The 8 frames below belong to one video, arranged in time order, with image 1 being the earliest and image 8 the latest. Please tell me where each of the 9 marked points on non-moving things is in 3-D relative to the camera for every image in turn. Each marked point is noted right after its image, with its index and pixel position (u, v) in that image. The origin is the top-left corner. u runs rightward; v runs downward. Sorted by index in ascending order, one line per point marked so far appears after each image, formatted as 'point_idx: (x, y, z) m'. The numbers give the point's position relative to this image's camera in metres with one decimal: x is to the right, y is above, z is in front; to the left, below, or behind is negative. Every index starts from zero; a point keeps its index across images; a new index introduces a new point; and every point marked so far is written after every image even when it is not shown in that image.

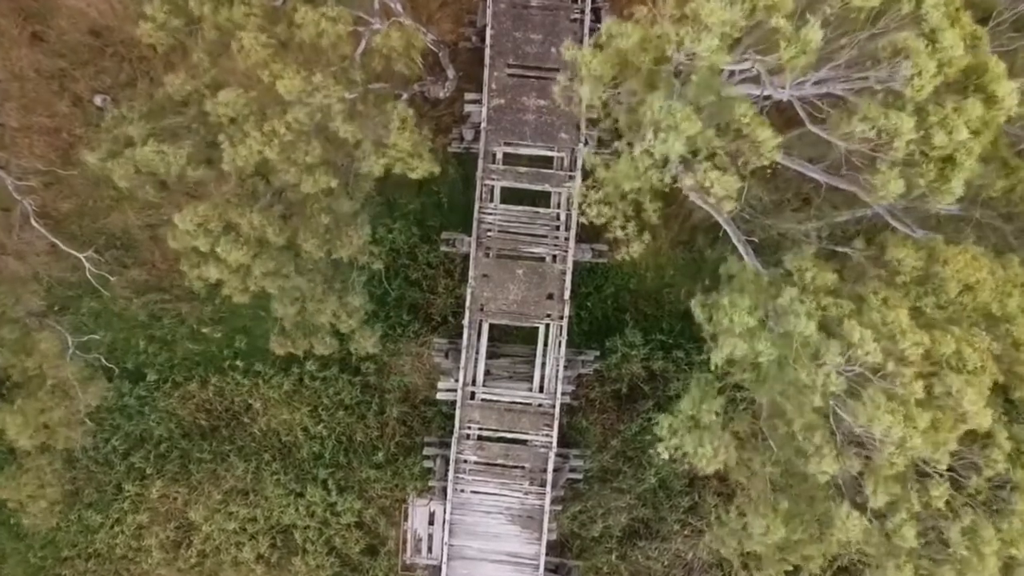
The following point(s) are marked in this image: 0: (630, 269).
0: (+1.8, +0.3, +12.2) m
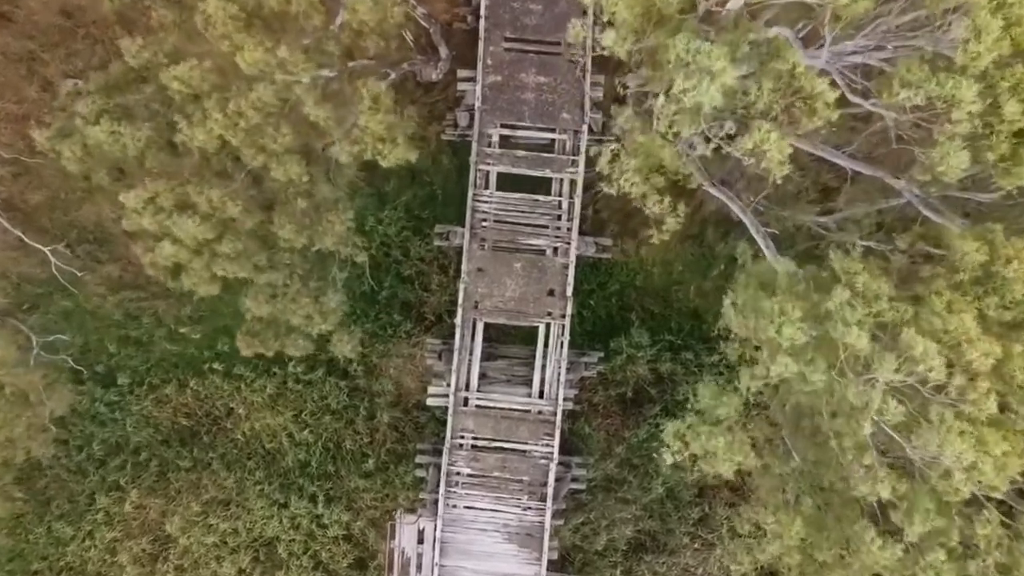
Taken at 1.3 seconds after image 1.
0: (+1.7, +0.3, +11.5) m
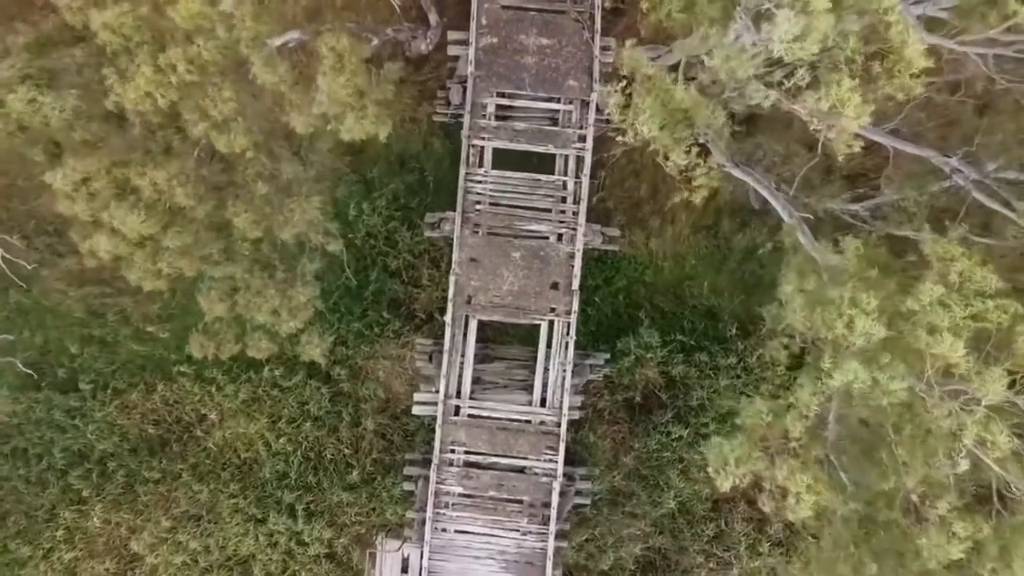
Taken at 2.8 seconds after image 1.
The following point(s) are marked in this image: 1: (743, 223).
0: (+1.7, +0.4, +10.5) m
1: (+3.0, +0.8, +10.5) m
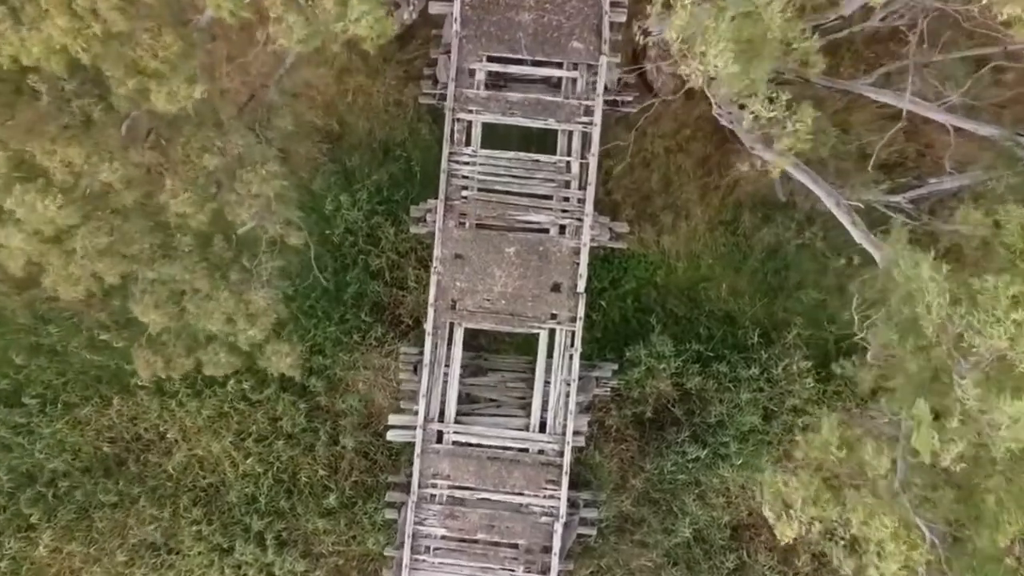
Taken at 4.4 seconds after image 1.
0: (+1.7, +0.4, +9.5) m
1: (+2.9, +0.8, +9.4) m
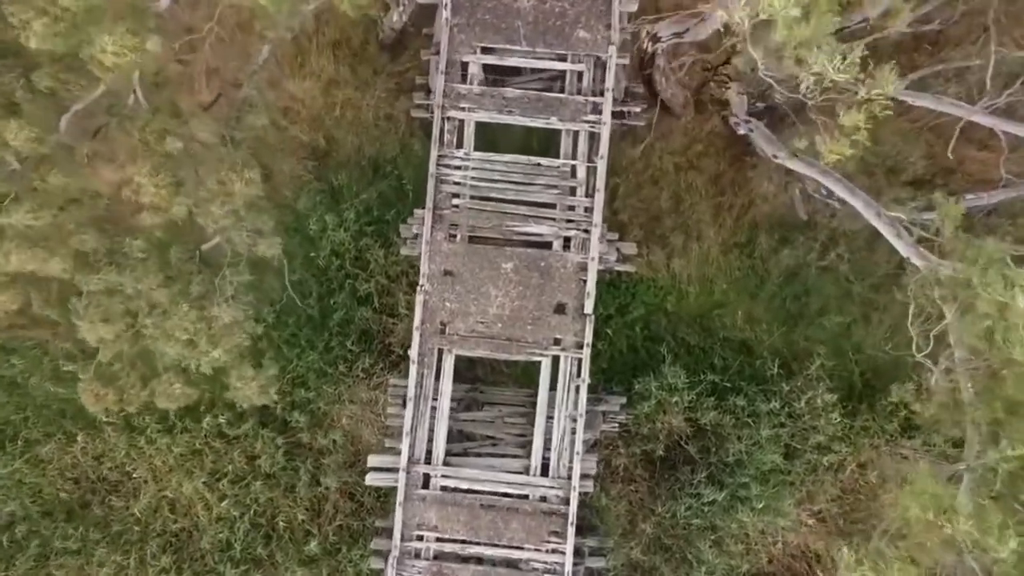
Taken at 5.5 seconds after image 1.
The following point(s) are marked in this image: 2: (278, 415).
0: (+1.7, +0.1, +8.8) m
1: (+2.9, +0.5, +8.8) m
2: (-2.5, -1.4, +8.7) m
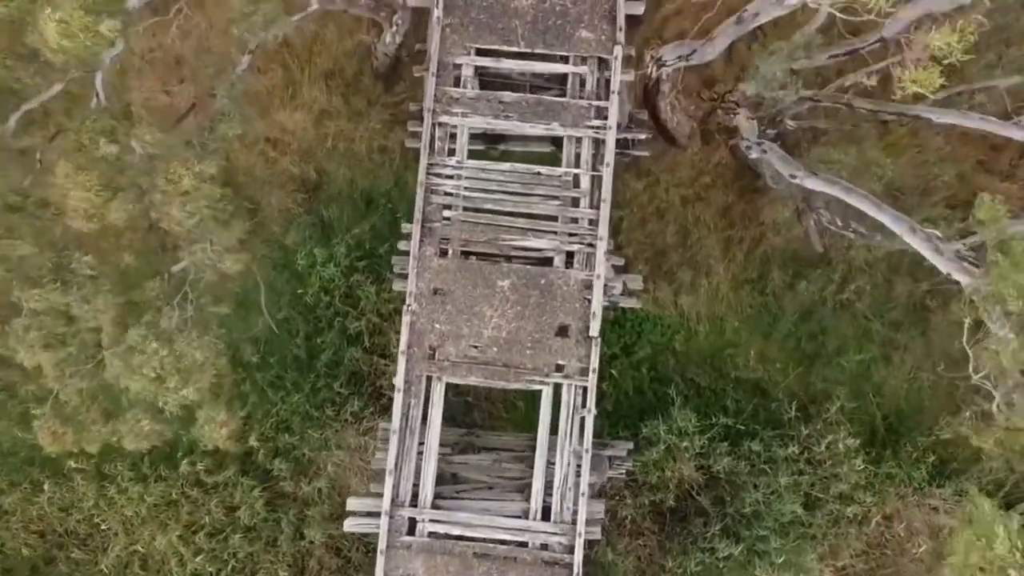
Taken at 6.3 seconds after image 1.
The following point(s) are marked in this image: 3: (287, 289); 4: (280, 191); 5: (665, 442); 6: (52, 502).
0: (+1.6, -0.3, +8.3) m
1: (+2.9, +0.1, +8.3) m
2: (-2.5, -1.8, +8.2) m
3: (-2.4, 0.0, +8.5) m
4: (-2.4, +1.0, +8.5) m
5: (+1.5, -1.5, +7.8) m
6: (-4.6, -2.1, +8.2) m
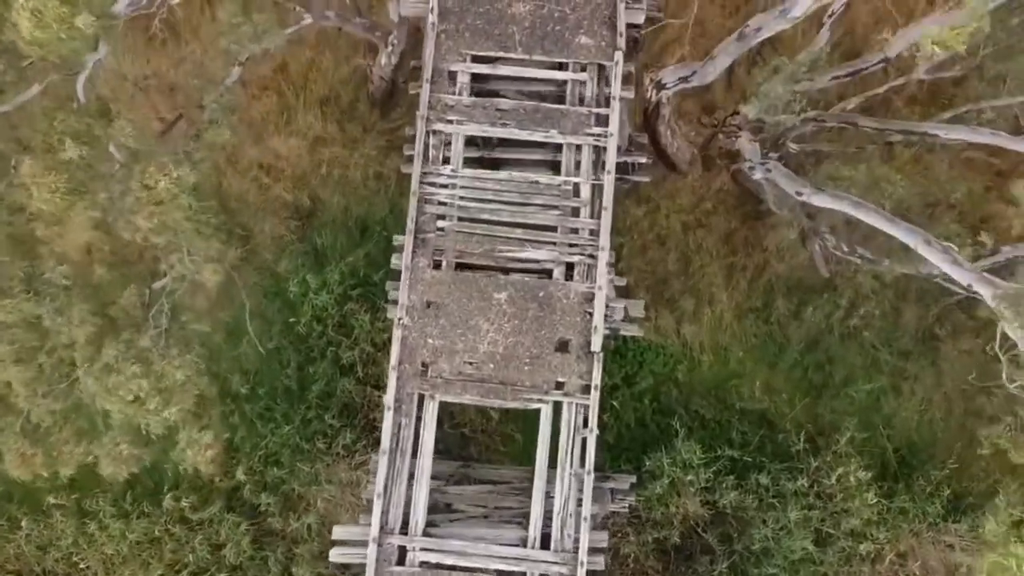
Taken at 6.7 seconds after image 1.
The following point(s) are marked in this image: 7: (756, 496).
0: (+1.6, -0.6, +8.1) m
1: (+2.9, -0.2, +8.1) m
2: (-2.6, -2.0, +7.8) m
3: (-2.4, -0.3, +8.2) m
4: (-2.5, +0.7, +8.4) m
5: (+1.4, -1.7, +7.5) m
6: (-4.6, -2.4, +7.8) m
7: (+2.3, -1.9, +7.5) m
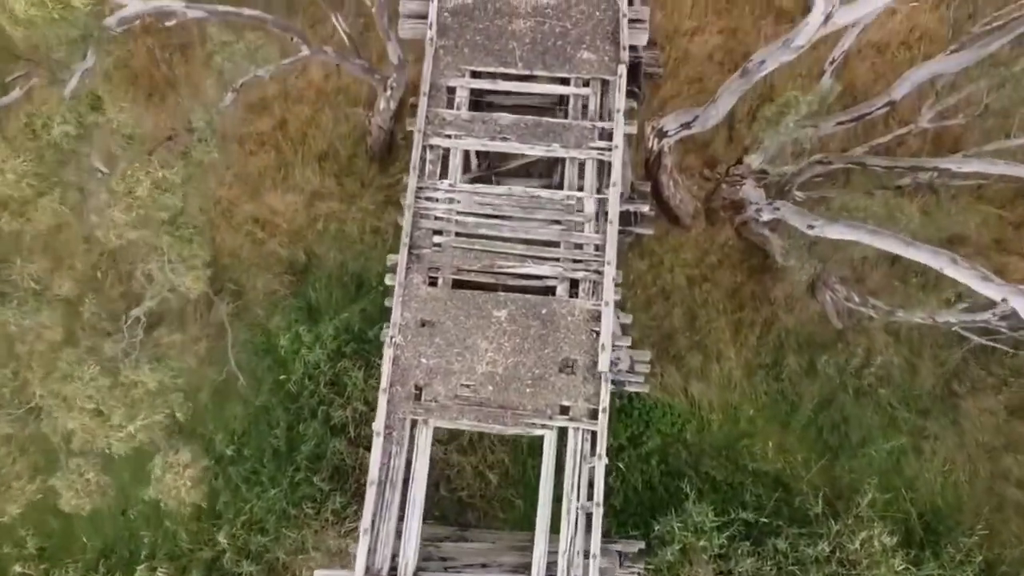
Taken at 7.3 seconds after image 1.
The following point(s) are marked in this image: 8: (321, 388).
0: (+1.6, -1.1, +7.7) m
1: (+2.9, -0.7, +7.8) m
2: (-2.6, -2.5, +7.3) m
3: (-2.4, -0.8, +7.9) m
4: (-2.5, +0.2, +8.2) m
5: (+1.4, -2.2, +7.0) m
6: (-4.6, -2.9, +7.2) m
7: (+2.3, -2.4, +7.0) m
8: (-1.8, -0.9, +7.7) m
